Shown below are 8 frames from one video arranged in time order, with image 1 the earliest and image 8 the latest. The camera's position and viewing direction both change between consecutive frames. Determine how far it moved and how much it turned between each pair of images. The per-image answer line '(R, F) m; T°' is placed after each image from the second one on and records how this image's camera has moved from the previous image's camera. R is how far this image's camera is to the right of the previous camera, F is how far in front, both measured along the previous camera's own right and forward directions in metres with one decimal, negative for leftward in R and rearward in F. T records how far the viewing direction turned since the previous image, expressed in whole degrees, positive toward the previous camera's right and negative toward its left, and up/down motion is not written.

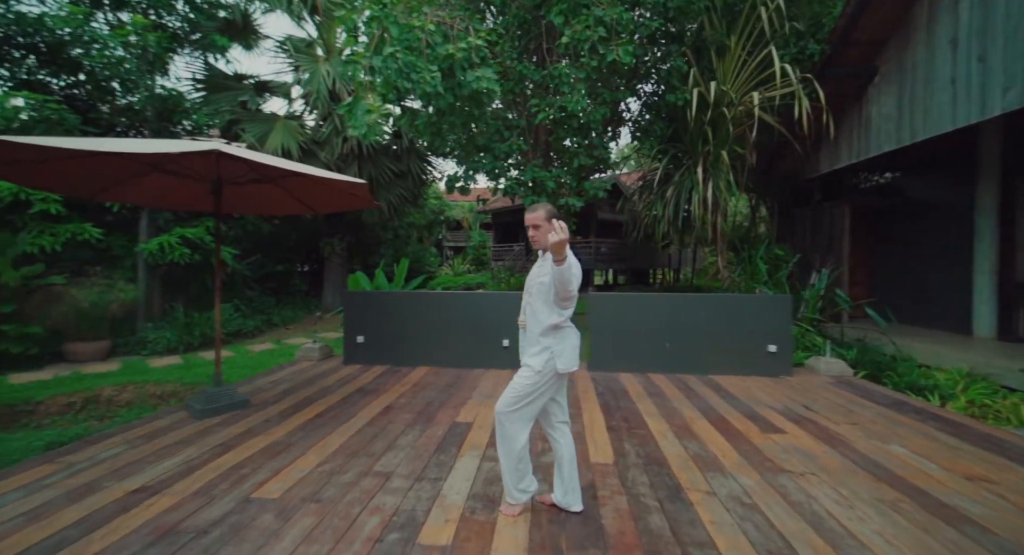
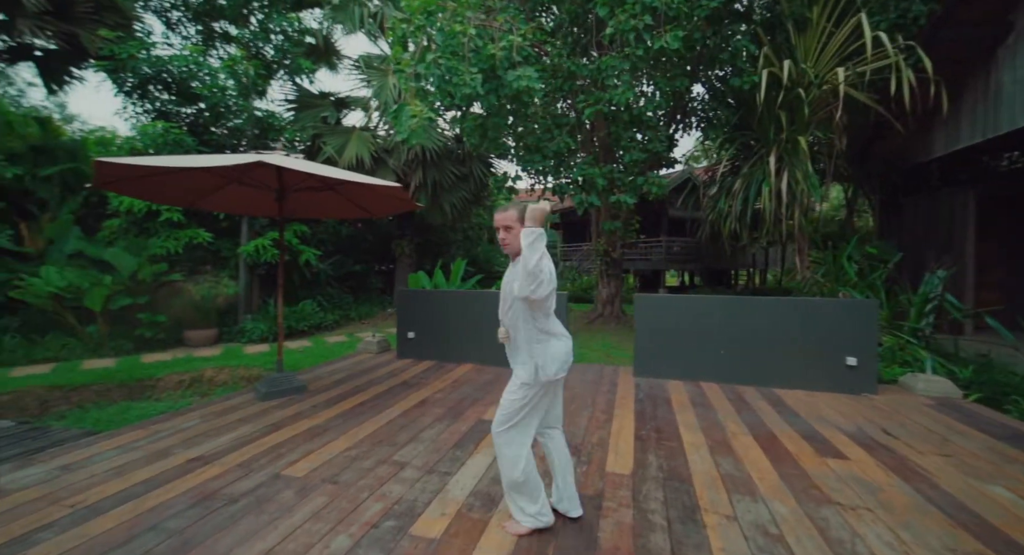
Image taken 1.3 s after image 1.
(+0.6, 0.0) m; -13°
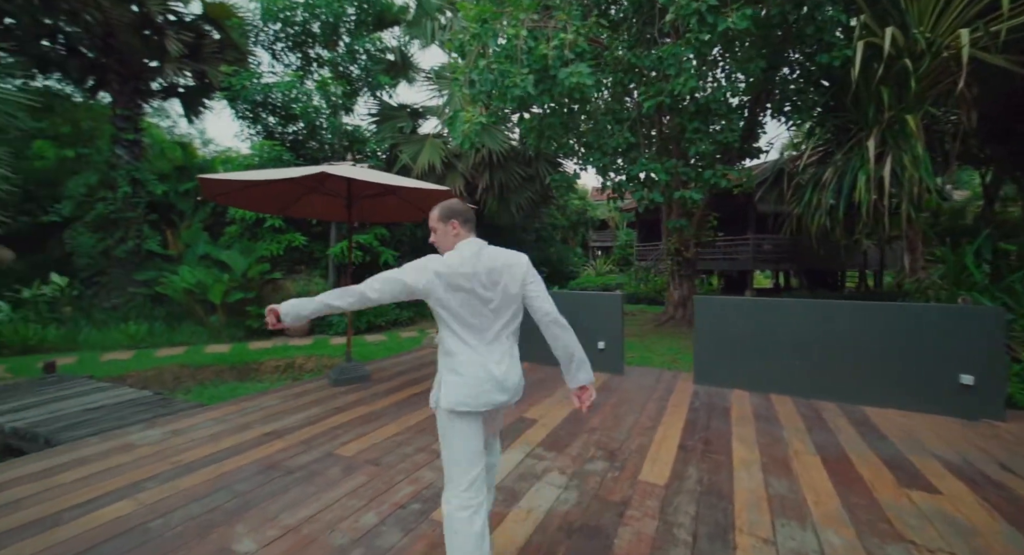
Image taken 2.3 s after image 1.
(+0.5, 0.0) m; -12°
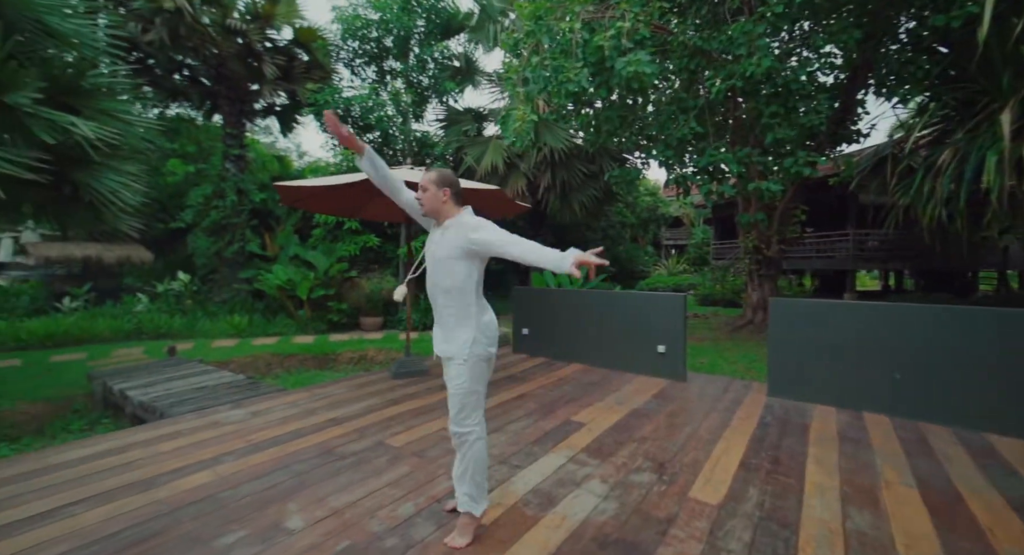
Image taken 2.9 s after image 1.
(+0.3, +0.1) m; -11°
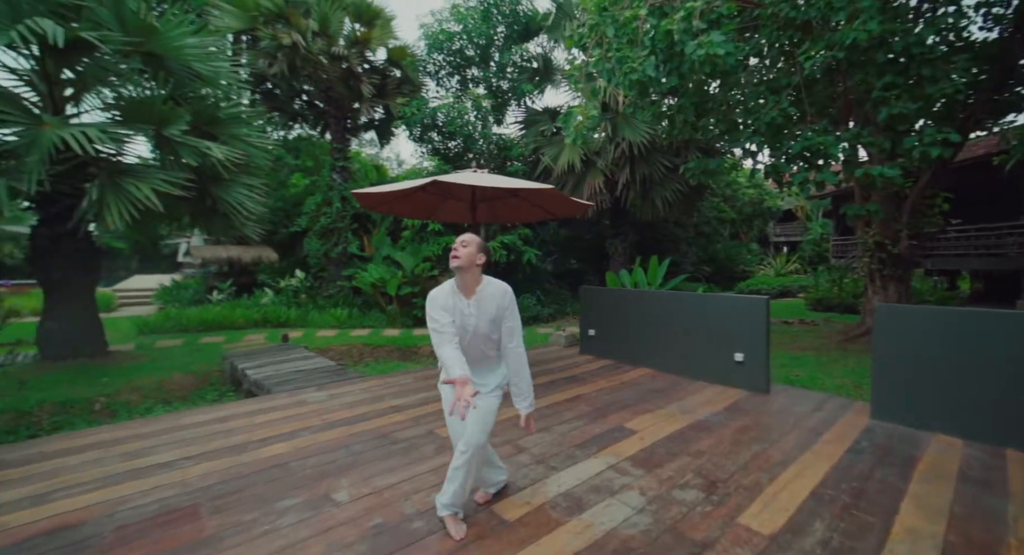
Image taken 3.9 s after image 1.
(+0.5, +0.1) m; -14°
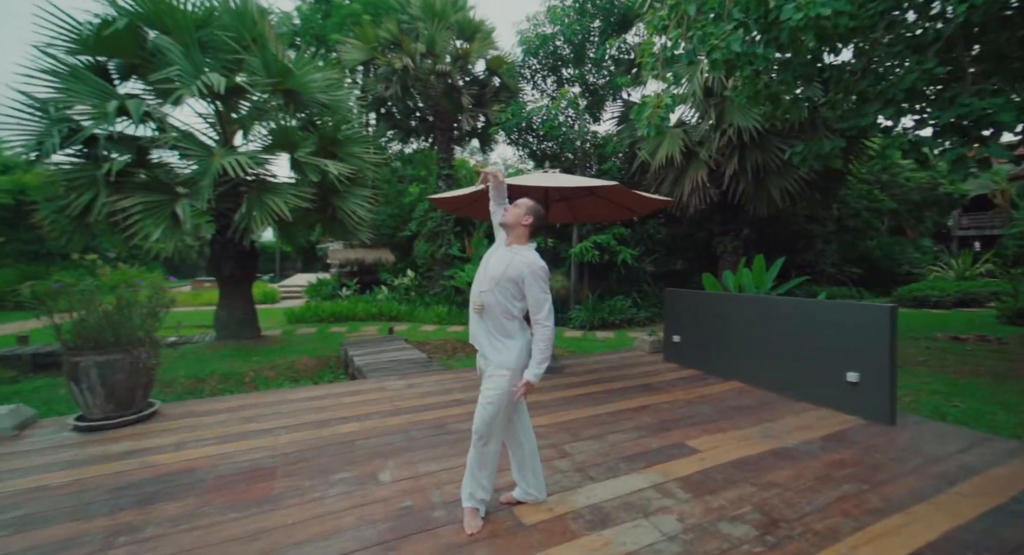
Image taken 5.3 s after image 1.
(+0.7, +0.1) m; -18°
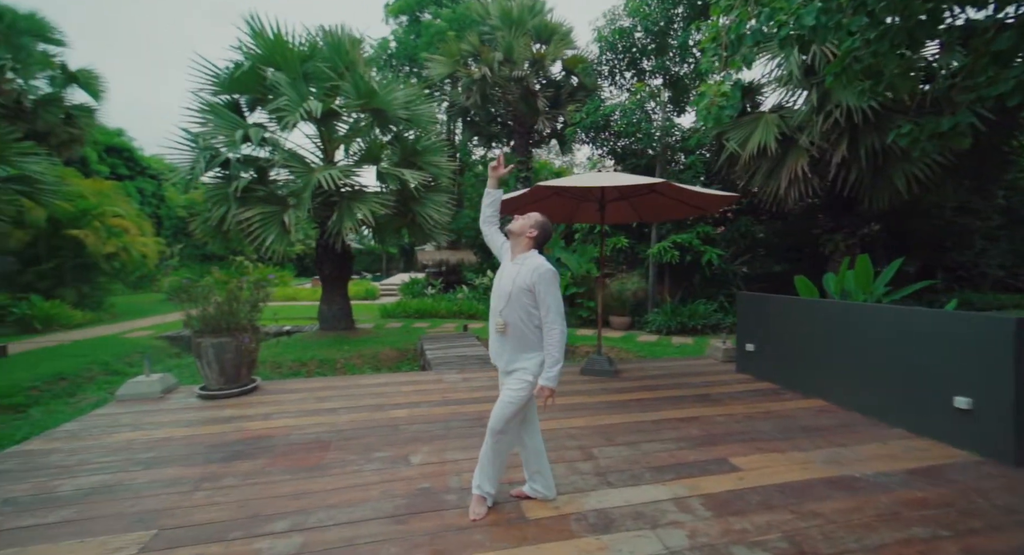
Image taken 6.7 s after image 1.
(+0.6, 0.0) m; -15°
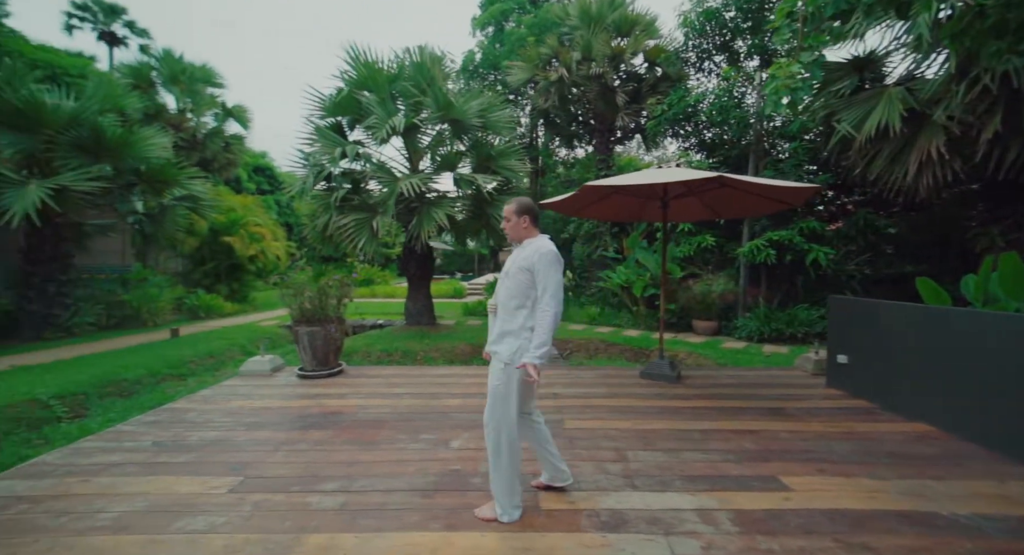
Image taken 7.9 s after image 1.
(+0.6, +0.1) m; -15°
